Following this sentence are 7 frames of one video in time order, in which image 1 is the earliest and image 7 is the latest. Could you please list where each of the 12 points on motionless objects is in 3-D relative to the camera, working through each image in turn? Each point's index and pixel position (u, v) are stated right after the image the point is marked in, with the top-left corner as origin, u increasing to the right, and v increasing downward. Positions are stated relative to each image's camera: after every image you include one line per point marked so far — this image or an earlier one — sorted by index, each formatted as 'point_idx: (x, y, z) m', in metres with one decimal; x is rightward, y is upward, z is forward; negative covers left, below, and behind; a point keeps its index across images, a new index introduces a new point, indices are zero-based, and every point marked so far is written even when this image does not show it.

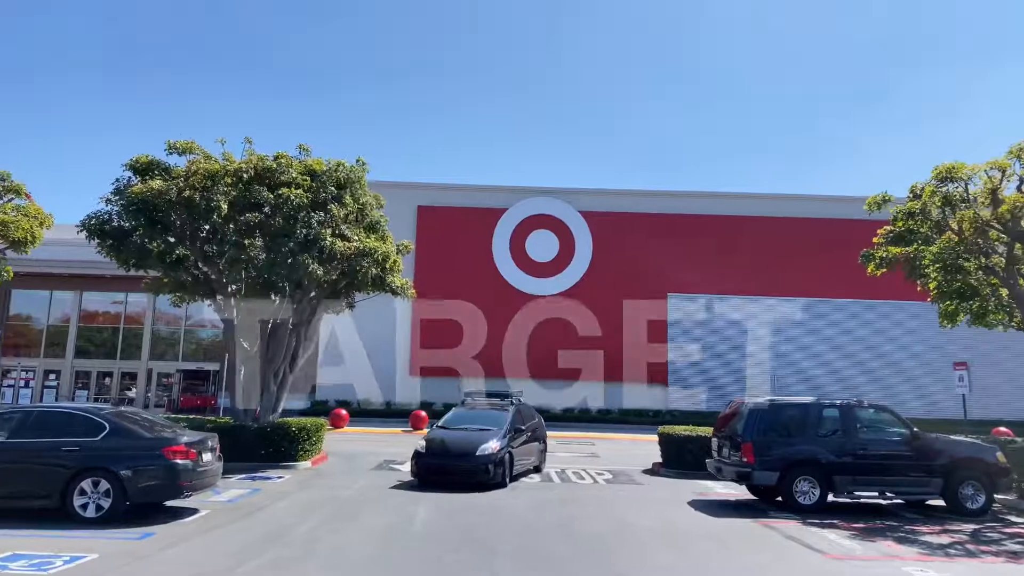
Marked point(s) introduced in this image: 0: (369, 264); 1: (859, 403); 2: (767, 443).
0: (-3.2, +0.5, +16.3) m
1: (+5.6, -1.9, +12.0) m
2: (+4.0, -2.4, +11.5) m
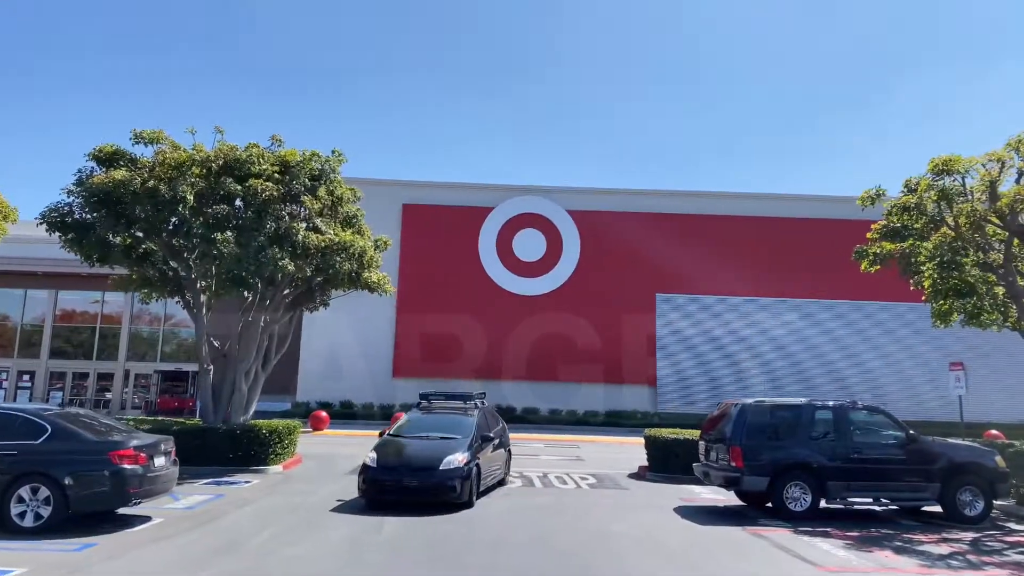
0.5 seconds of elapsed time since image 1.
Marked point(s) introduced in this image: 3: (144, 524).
0: (-3.6, +0.6, +15.6) m
1: (+5.2, -1.8, +11.4) m
2: (+3.6, -2.4, +11.0) m
3: (-4.7, -3.1, +9.6) m
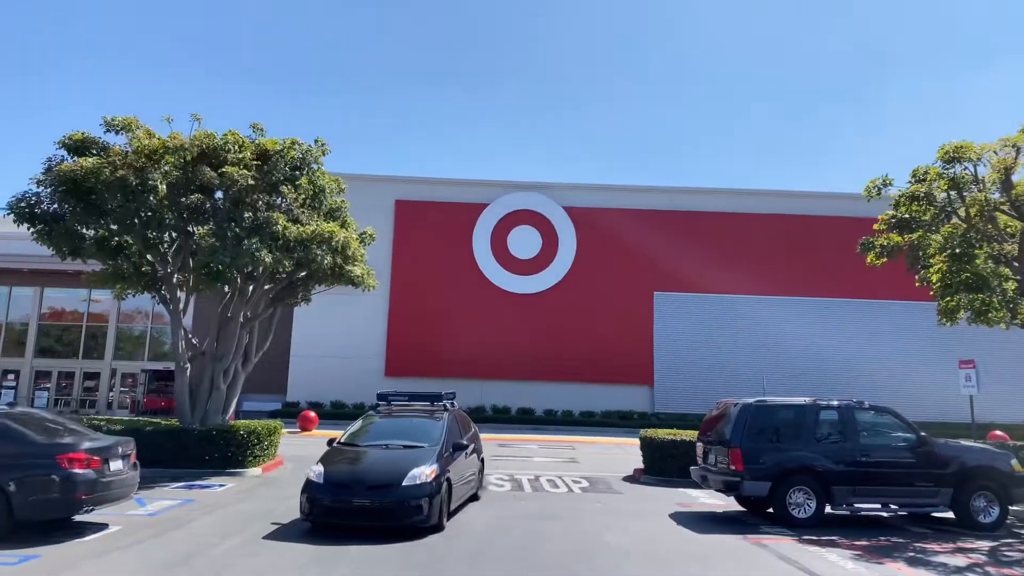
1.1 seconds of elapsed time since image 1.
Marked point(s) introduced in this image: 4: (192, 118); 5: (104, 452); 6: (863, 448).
0: (-3.8, +0.7, +15.0) m
1: (+5.0, -1.7, +10.8) m
2: (+3.4, -2.3, +10.3) m
3: (-4.9, -2.9, +8.9) m
4: (-6.7, +3.6, +15.6) m
5: (-4.8, -1.9, +8.6) m
6: (+5.0, -2.3, +10.5) m
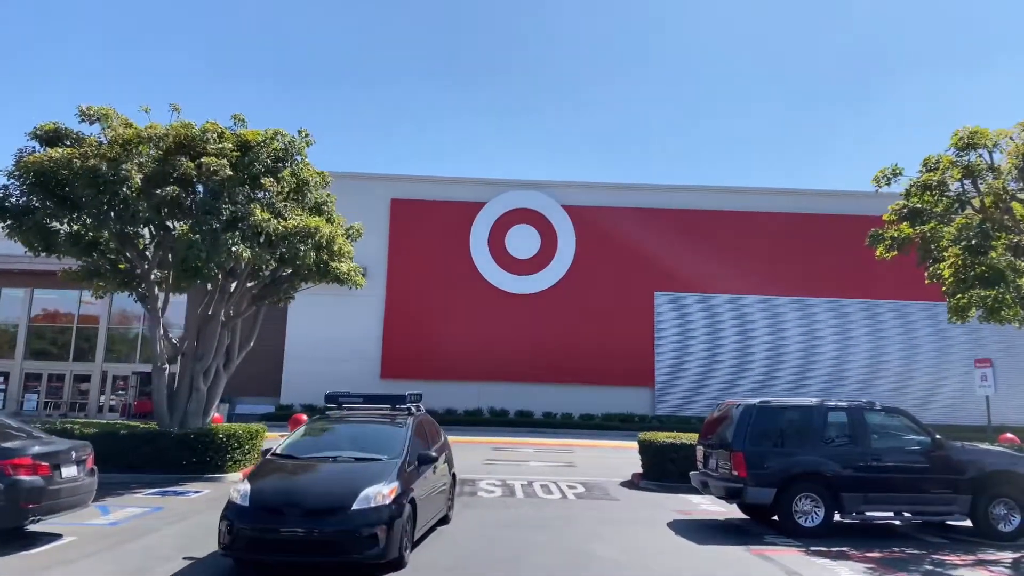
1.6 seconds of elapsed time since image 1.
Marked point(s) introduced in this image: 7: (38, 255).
0: (-3.9, +0.8, +14.4) m
1: (+4.9, -1.6, +10.1) m
2: (+3.2, -2.2, +9.7) m
3: (-5.1, -2.9, +8.3) m
4: (-6.9, +3.6, +15.0) m
5: (-4.9, -1.8, +8.0) m
6: (+4.8, -2.2, +9.8) m
7: (-9.5, +0.7, +14.8) m
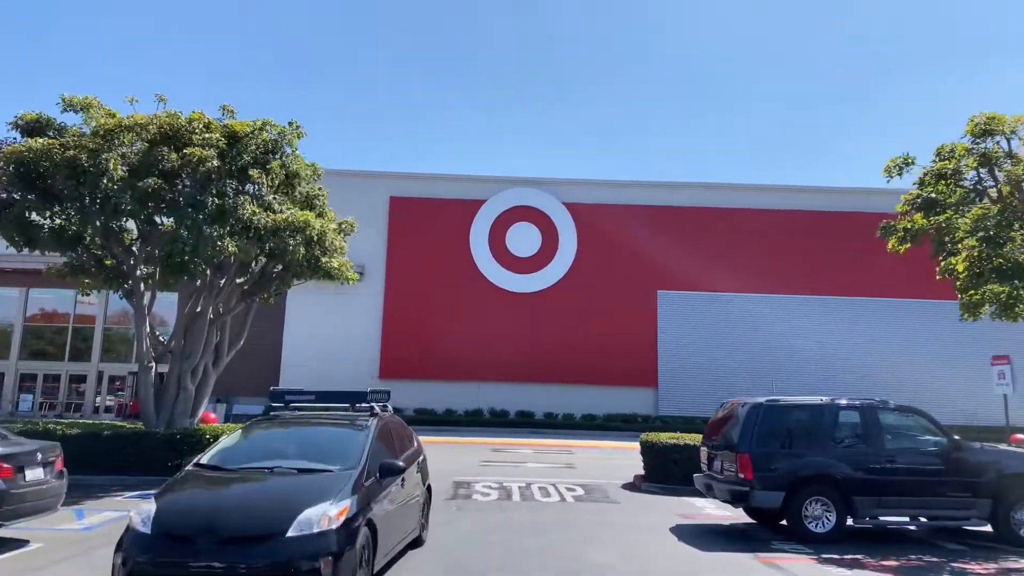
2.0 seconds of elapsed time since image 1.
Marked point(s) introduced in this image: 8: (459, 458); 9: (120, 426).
0: (-4.0, +0.9, +13.9) m
1: (+4.8, -1.5, +9.6) m
2: (+3.2, -2.1, +9.2) m
3: (-5.2, -2.8, +7.8) m
4: (-6.9, +3.7, +14.5) m
5: (-5.0, -1.7, +7.5) m
6: (+4.7, -2.1, +9.3) m
7: (-9.5, +0.8, +14.4) m
8: (-1.4, -4.4, +19.1) m
9: (-7.3, -2.6, +13.7) m
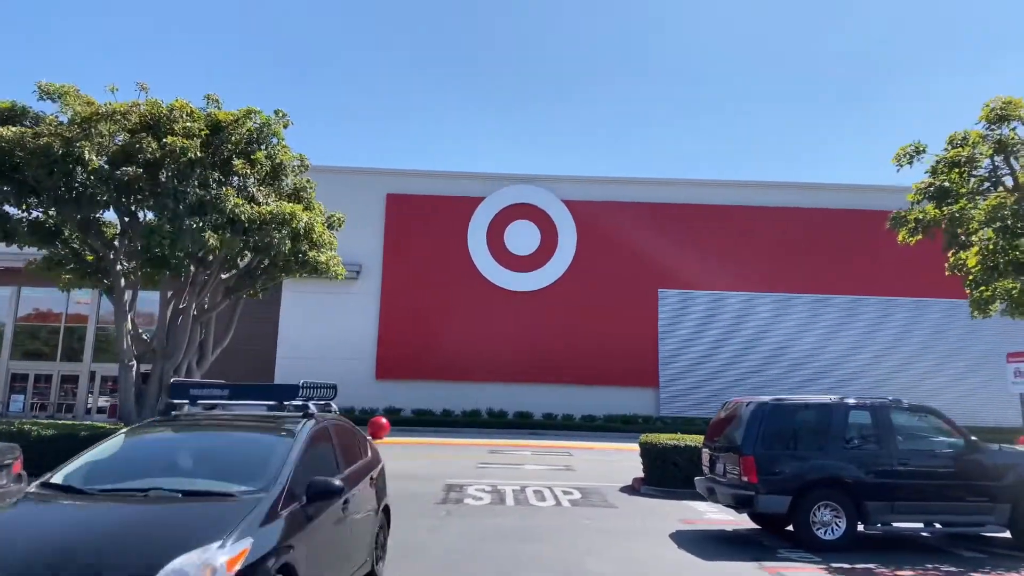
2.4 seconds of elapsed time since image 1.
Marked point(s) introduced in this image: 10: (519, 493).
0: (-4.1, +0.9, +13.4) m
1: (+4.7, -1.4, +9.1) m
2: (+3.0, -2.0, +8.6) m
3: (-5.3, -2.7, +7.3) m
4: (-7.0, +3.8, +14.0) m
5: (-5.1, -1.6, +7.0) m
6: (+4.6, -2.0, +8.8) m
7: (-9.6, +0.8, +13.9) m
8: (-1.5, -4.3, +18.6) m
9: (-7.4, -2.5, +13.2) m
10: (+0.1, -3.6, +13.0) m
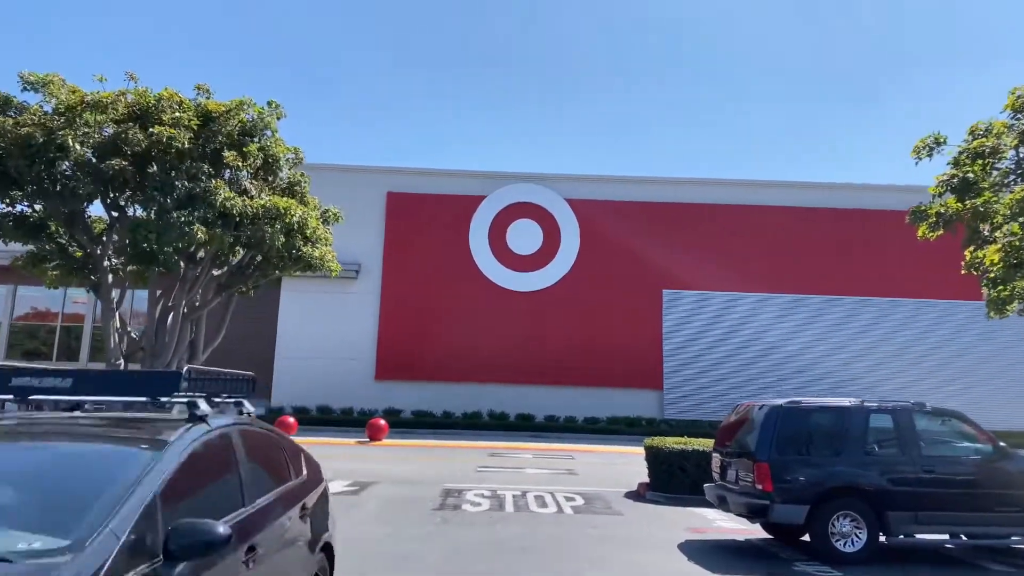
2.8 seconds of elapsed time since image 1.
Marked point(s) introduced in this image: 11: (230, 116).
0: (-4.1, +1.0, +12.9) m
1: (+4.7, -1.4, +8.5) m
2: (+3.0, -1.9, +8.1) m
3: (-5.3, -2.6, +6.8) m
4: (-7.0, +3.8, +13.6) m
5: (-5.1, -1.6, +6.5) m
6: (+4.6, -1.9, +8.3) m
7: (-9.6, +0.9, +13.4) m
8: (-1.4, -4.3, +18.1) m
9: (-7.4, -2.4, +12.7) m
10: (+0.1, -3.5, +12.5) m
11: (-4.9, +2.9, +12.8) m
